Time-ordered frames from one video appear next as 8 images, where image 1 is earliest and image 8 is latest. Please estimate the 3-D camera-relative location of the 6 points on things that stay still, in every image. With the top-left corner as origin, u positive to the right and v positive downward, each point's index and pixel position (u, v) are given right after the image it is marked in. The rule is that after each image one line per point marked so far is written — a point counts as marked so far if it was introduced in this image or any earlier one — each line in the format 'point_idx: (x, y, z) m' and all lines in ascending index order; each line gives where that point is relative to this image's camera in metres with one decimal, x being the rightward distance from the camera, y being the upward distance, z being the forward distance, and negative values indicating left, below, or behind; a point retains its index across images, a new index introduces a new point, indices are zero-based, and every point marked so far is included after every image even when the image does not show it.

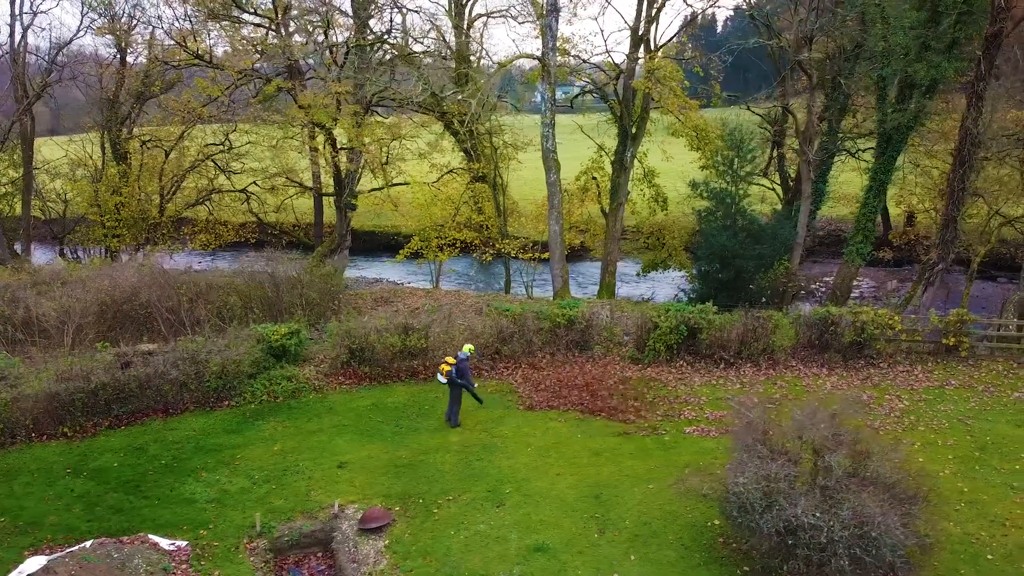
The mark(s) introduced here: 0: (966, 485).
0: (+7.7, -3.3, +11.4) m
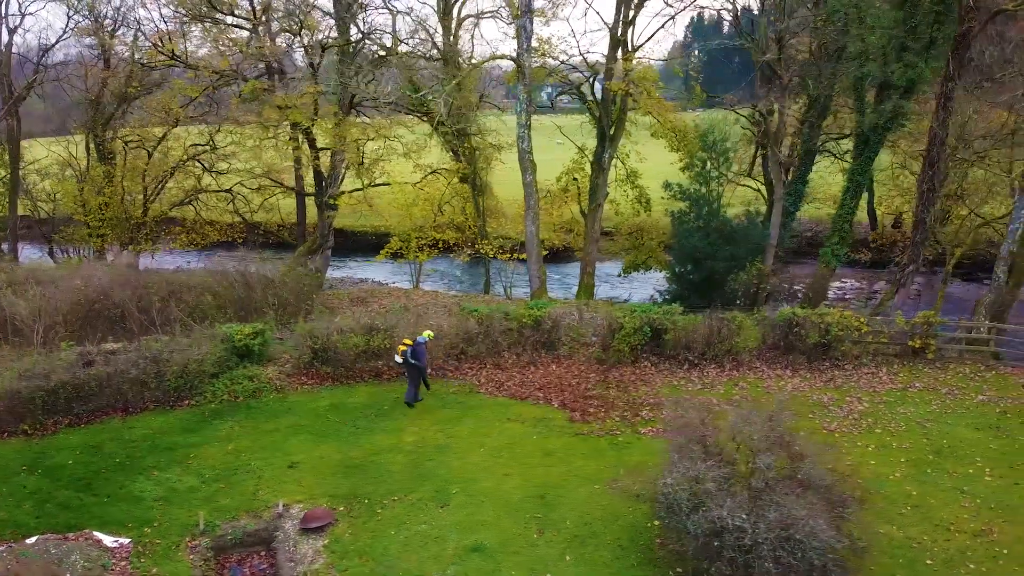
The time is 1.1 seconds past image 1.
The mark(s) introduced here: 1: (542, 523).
0: (+6.7, -3.4, +11.4) m
1: (+0.5, -3.7, +10.6) m
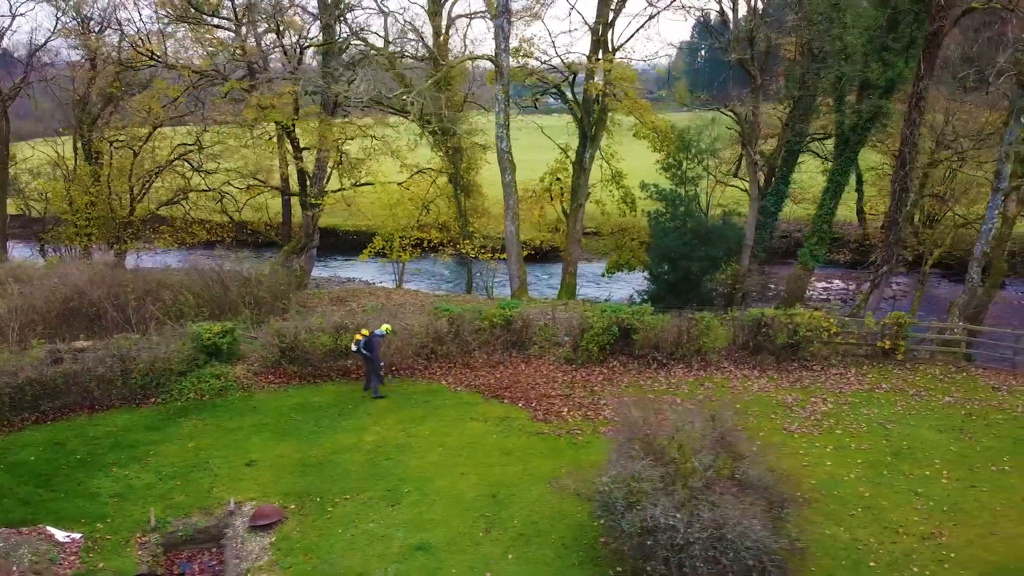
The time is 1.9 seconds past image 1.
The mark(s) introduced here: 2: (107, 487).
0: (+5.9, -3.4, +11.3) m
1: (-0.4, -3.7, +10.6) m
2: (-7.1, -3.5, +11.9) m
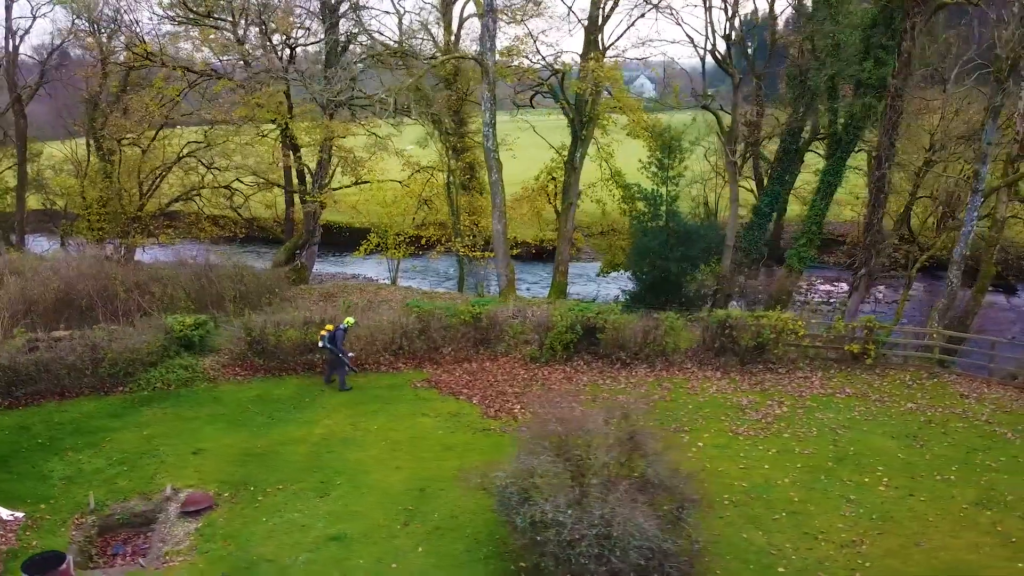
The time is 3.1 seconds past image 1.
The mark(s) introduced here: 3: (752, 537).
0: (+4.7, -3.4, +11.1) m
1: (-1.6, -3.6, +10.7) m
2: (-8.3, -3.3, +12.4) m
3: (+3.5, -3.7, +10.0) m
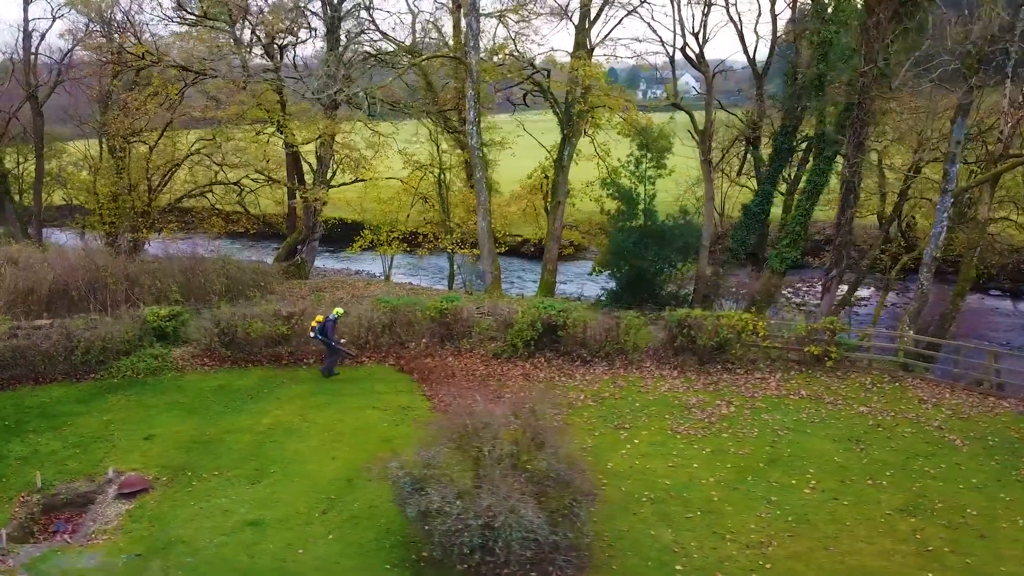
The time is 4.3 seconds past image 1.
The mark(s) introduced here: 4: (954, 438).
0: (+3.4, -3.4, +11.0) m
1: (-2.9, -3.5, +11.0) m
2: (-9.5, -3.1, +13.0) m
3: (+2.2, -3.6, +10.0) m
4: (+8.2, -2.8, +12.6) m
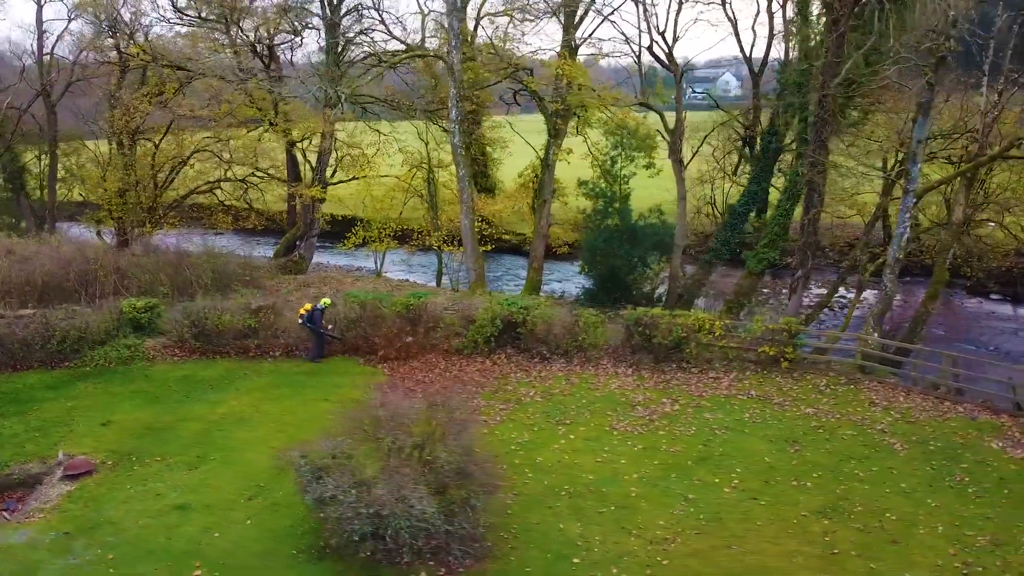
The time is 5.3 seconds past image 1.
0: (+2.1, -3.3, +11.0) m
1: (-4.2, -3.4, +11.3) m
2: (-10.7, -2.9, +13.7) m
3: (+0.8, -3.6, +10.1) m
4: (+7.0, -2.8, +12.4) m
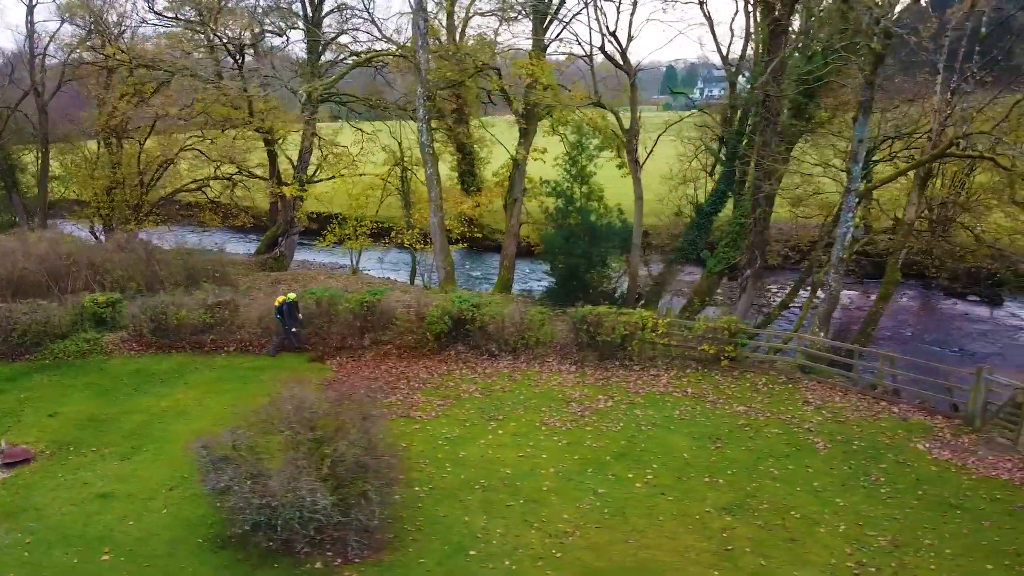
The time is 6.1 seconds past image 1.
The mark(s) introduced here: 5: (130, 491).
0: (+0.7, -3.3, +11.2) m
1: (-5.7, -3.3, +11.6) m
2: (-12.1, -2.8, +14.1) m
3: (-0.6, -3.5, +10.2) m
4: (+5.6, -2.8, +12.4) m
5: (-6.3, -3.4, +11.3) m
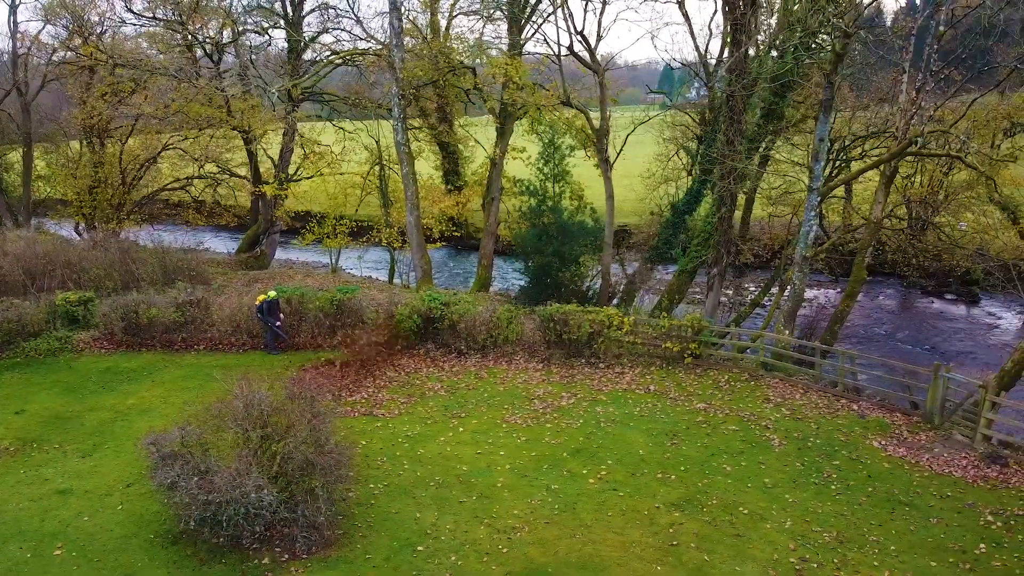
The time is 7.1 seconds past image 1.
0: (-0.1, -3.3, +11.3) m
1: (-6.4, -3.3, +11.6) m
2: (-12.8, -2.8, +14.1) m
3: (-1.4, -3.5, +10.3) m
4: (+4.9, -2.8, +12.6) m
5: (-7.1, -3.4, +11.4) m
